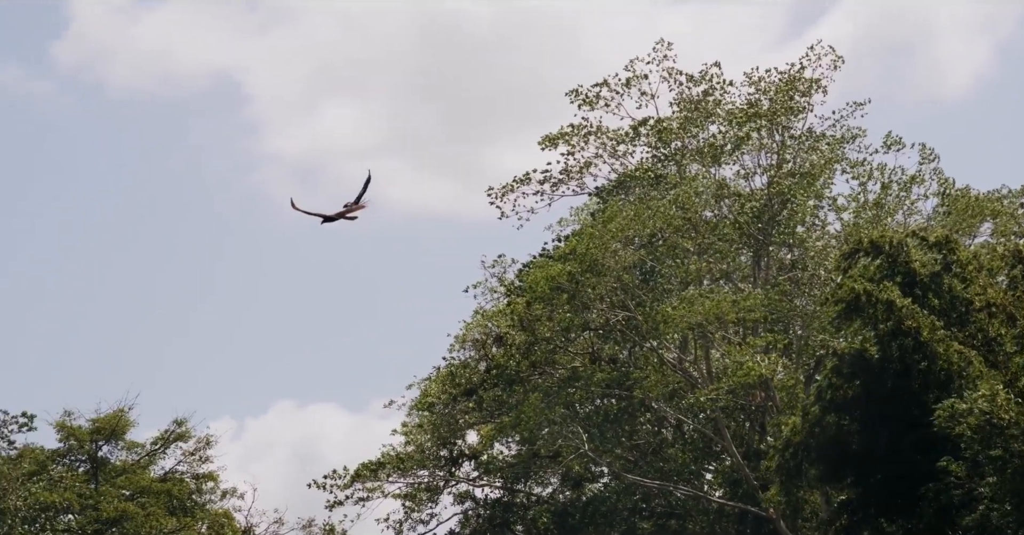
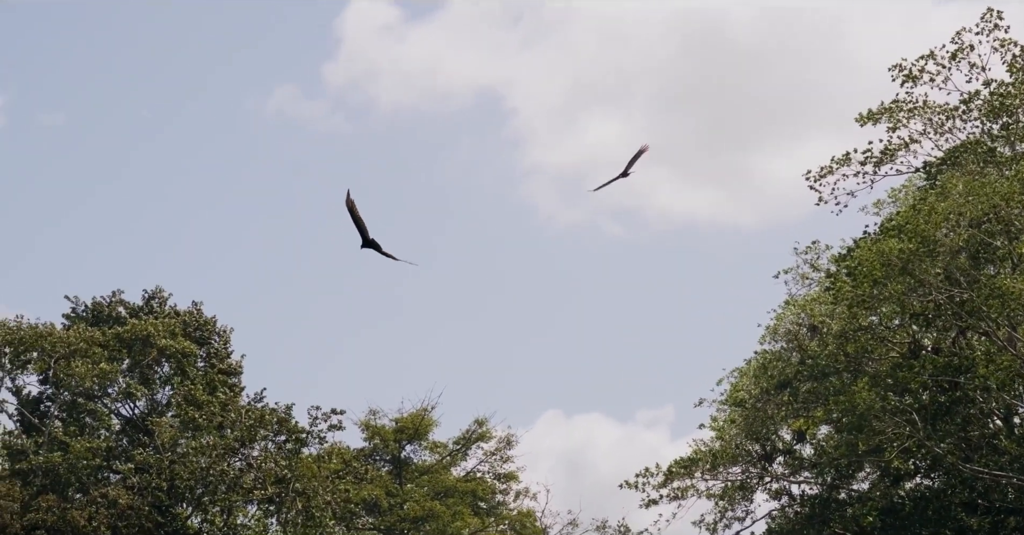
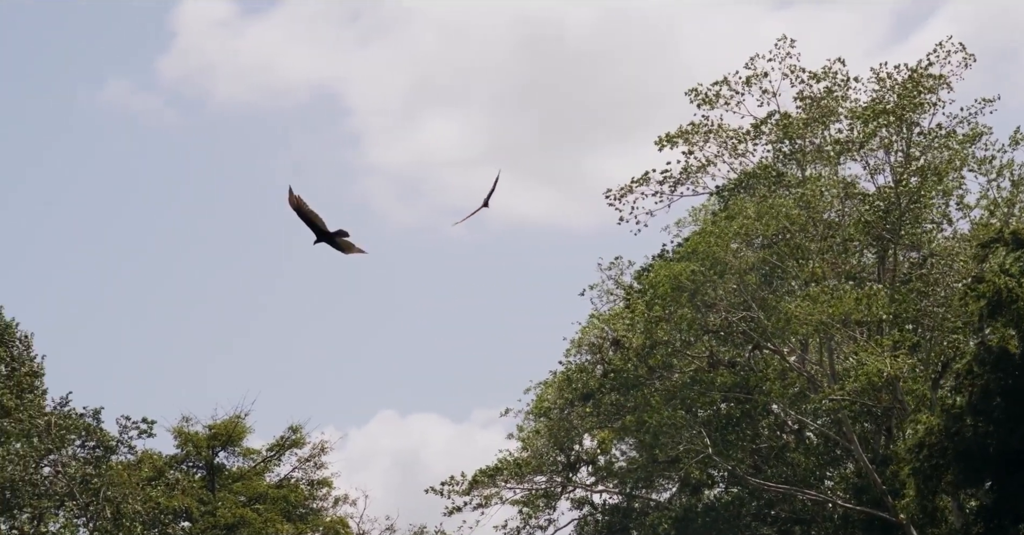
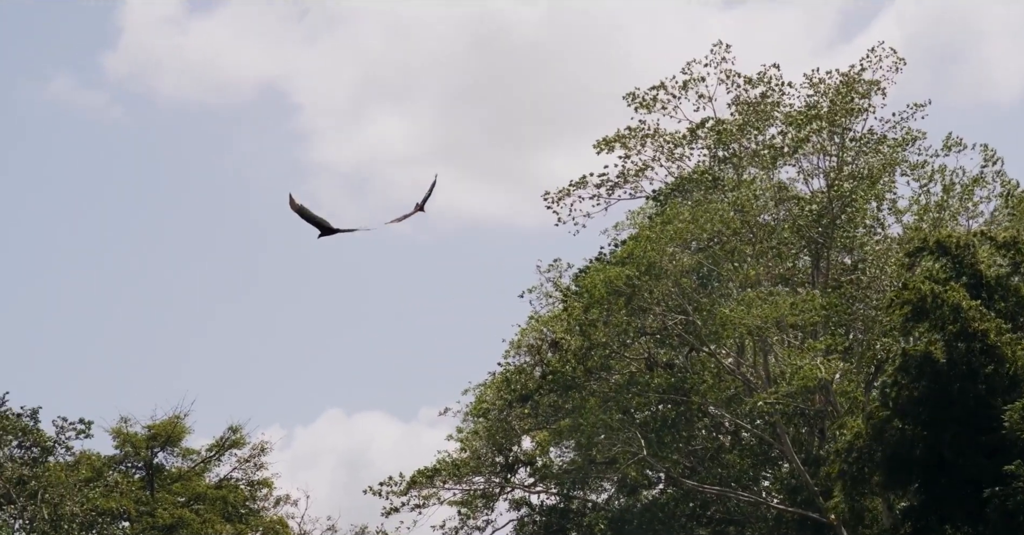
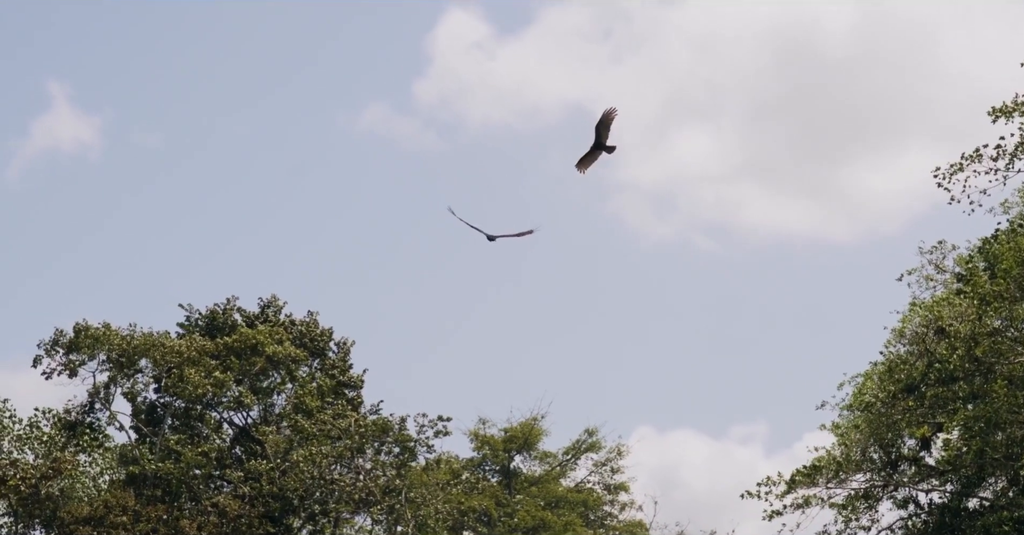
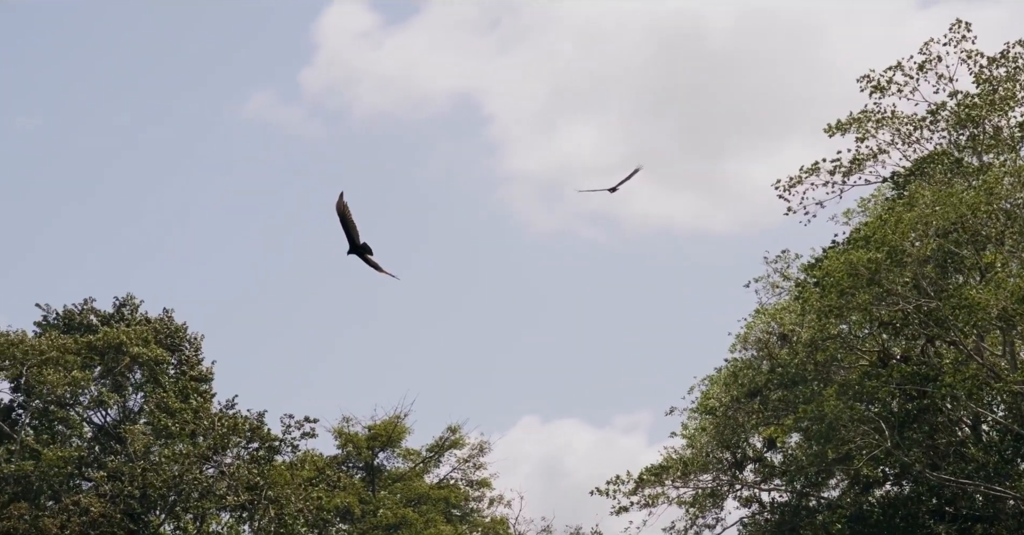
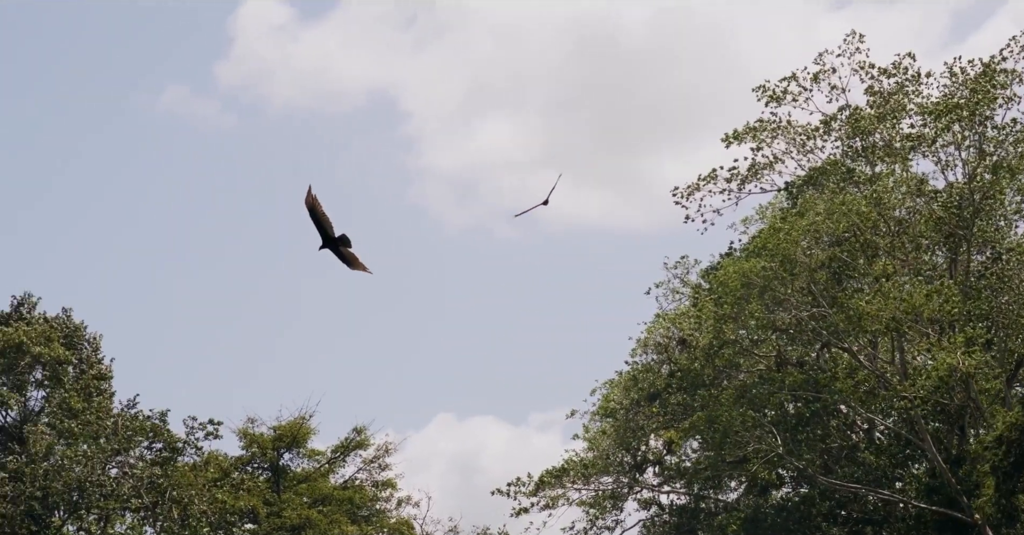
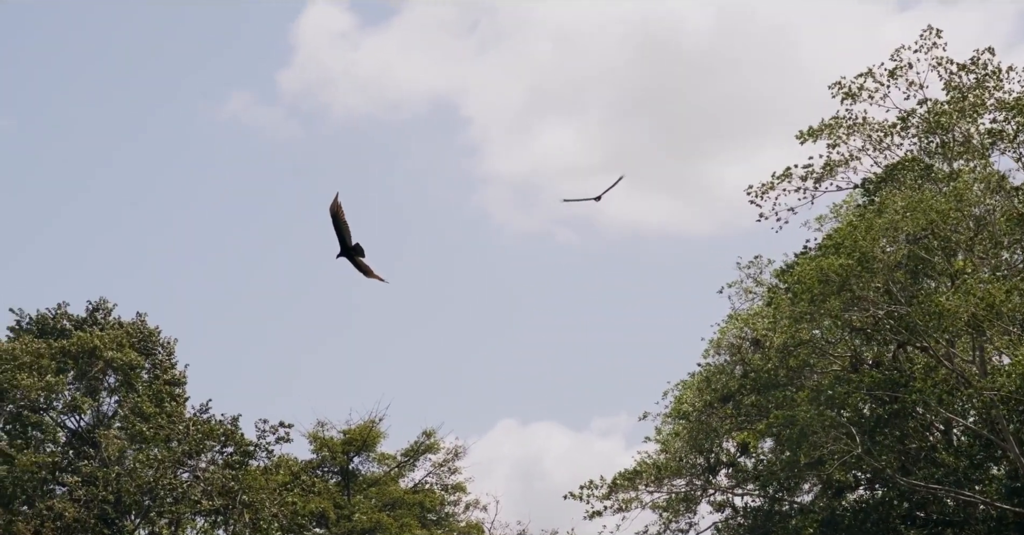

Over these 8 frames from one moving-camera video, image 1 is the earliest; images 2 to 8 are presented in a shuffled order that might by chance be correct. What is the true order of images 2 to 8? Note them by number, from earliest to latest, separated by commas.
4, 3, 7, 8, 6, 2, 5
